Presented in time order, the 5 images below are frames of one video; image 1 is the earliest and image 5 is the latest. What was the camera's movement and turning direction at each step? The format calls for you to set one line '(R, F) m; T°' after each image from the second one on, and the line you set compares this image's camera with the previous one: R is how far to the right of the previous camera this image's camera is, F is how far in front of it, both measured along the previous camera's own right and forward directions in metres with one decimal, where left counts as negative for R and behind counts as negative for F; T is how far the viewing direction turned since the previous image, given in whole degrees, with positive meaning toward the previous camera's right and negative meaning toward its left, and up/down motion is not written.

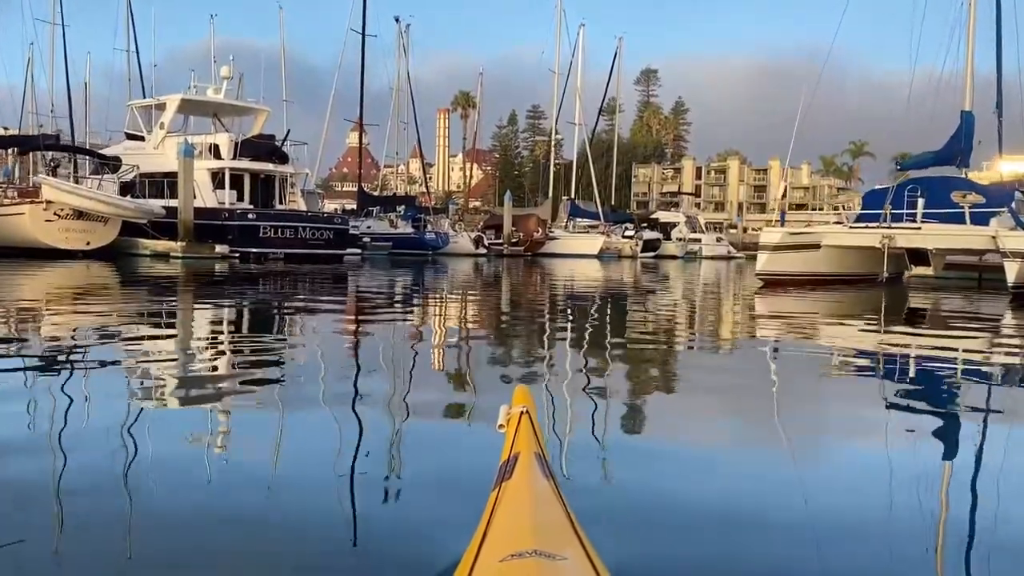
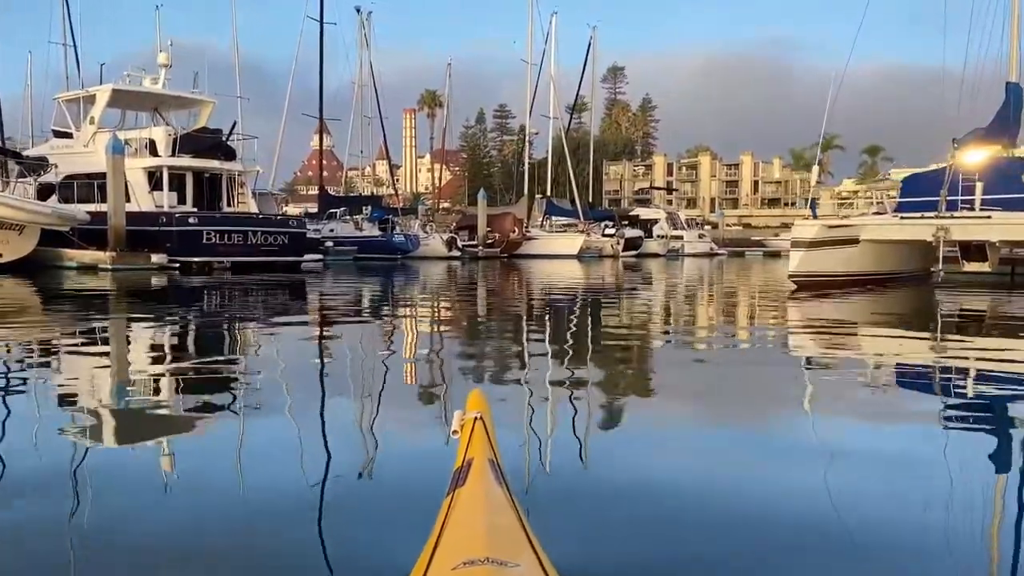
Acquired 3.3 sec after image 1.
(-0.1, +1.1) m; +2°
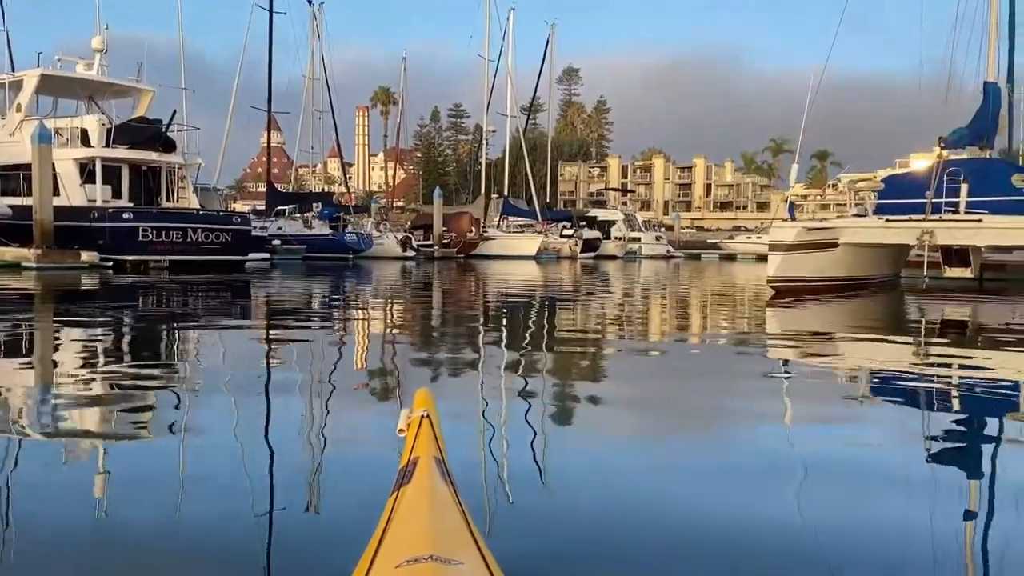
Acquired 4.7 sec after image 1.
(-0.1, +0.4) m; +3°
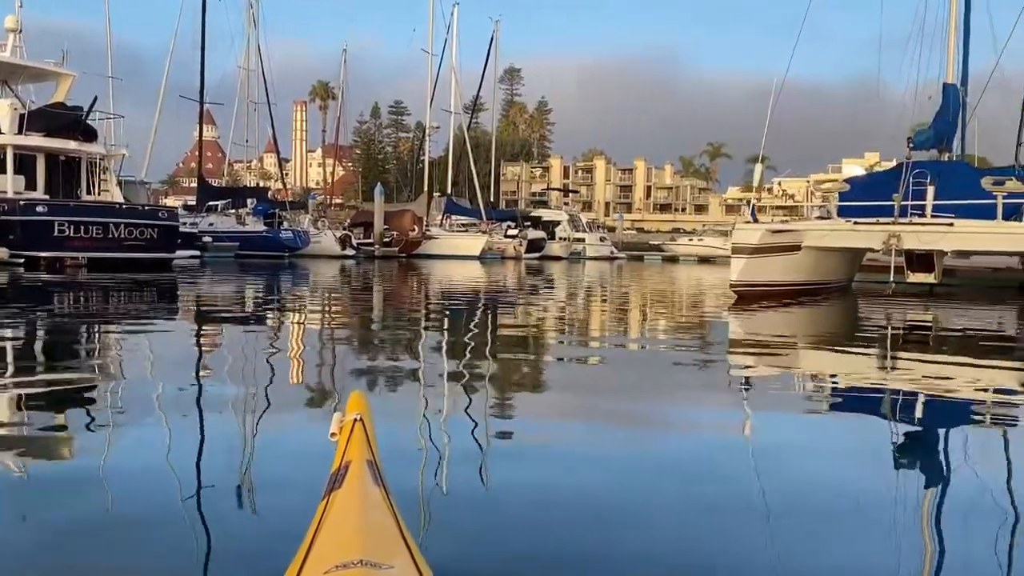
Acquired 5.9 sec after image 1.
(-0.1, +0.3) m; +4°
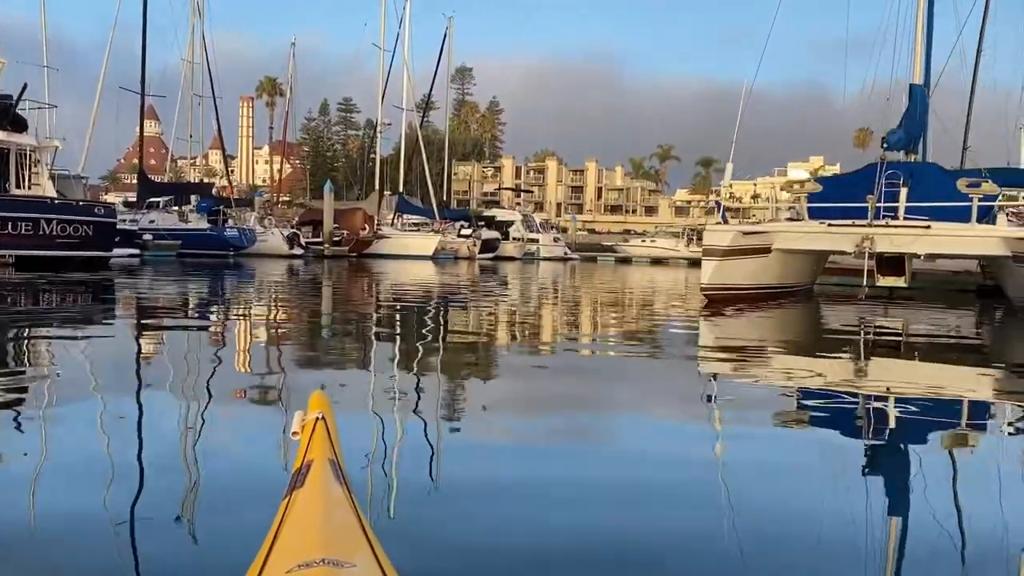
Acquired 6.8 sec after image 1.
(-0.1, +0.2) m; +3°
